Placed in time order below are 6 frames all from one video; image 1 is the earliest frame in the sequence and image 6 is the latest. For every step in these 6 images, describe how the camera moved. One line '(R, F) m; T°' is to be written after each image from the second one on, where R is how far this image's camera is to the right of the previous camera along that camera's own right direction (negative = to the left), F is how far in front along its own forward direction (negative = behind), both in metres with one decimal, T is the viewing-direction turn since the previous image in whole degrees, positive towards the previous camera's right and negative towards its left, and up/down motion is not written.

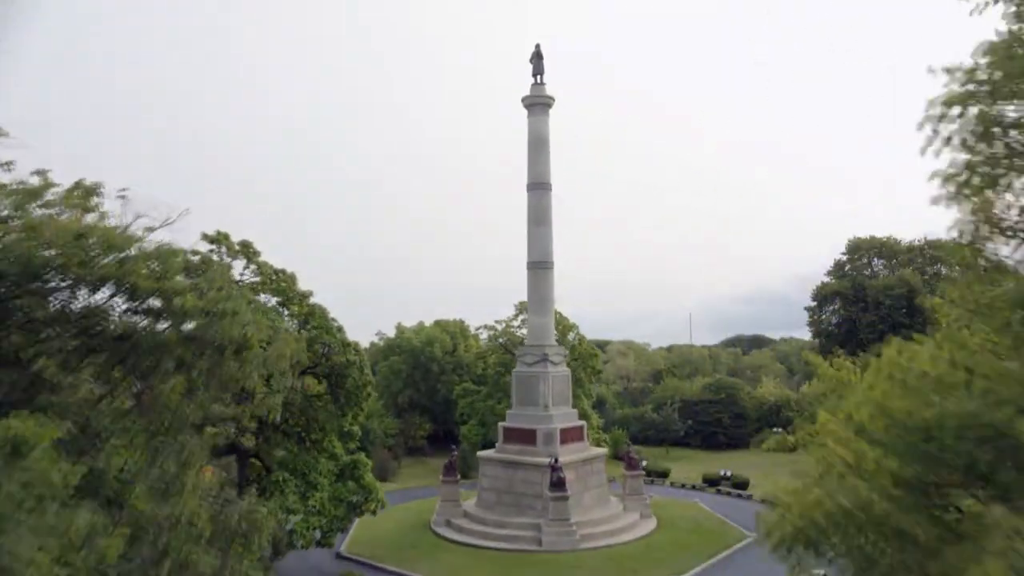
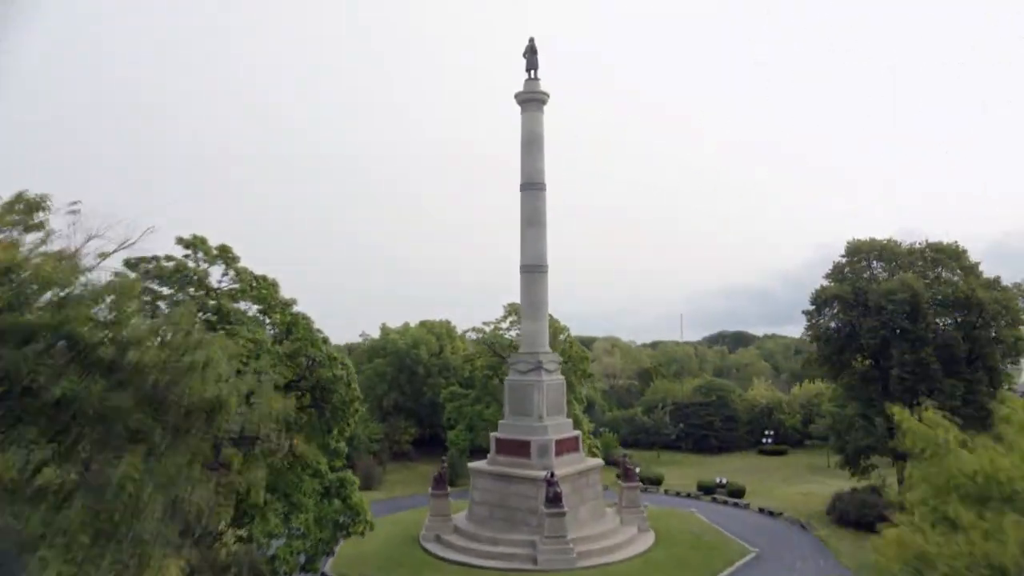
(-0.4, +1.1) m; +1°
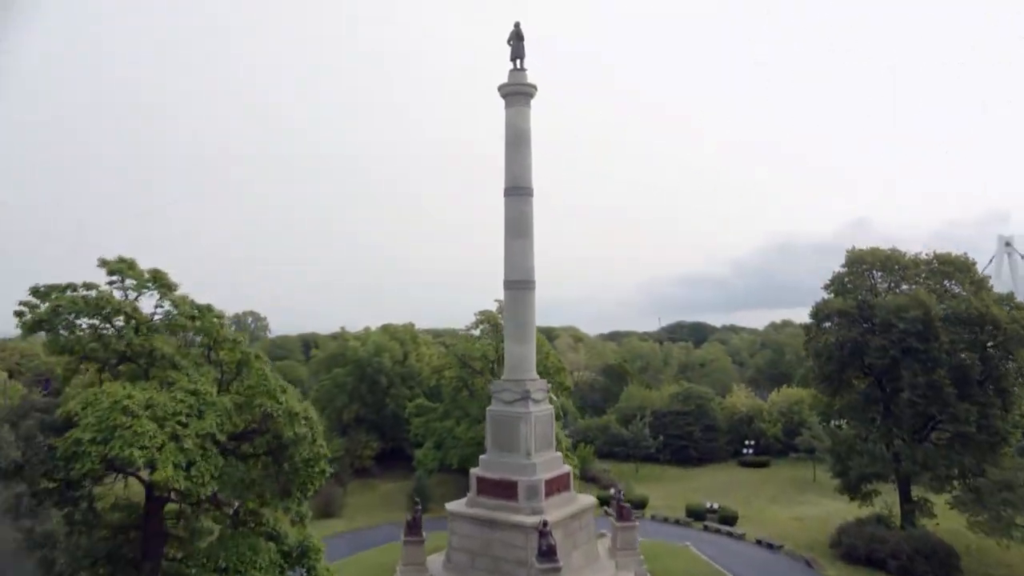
(-1.0, +3.0) m; +4°
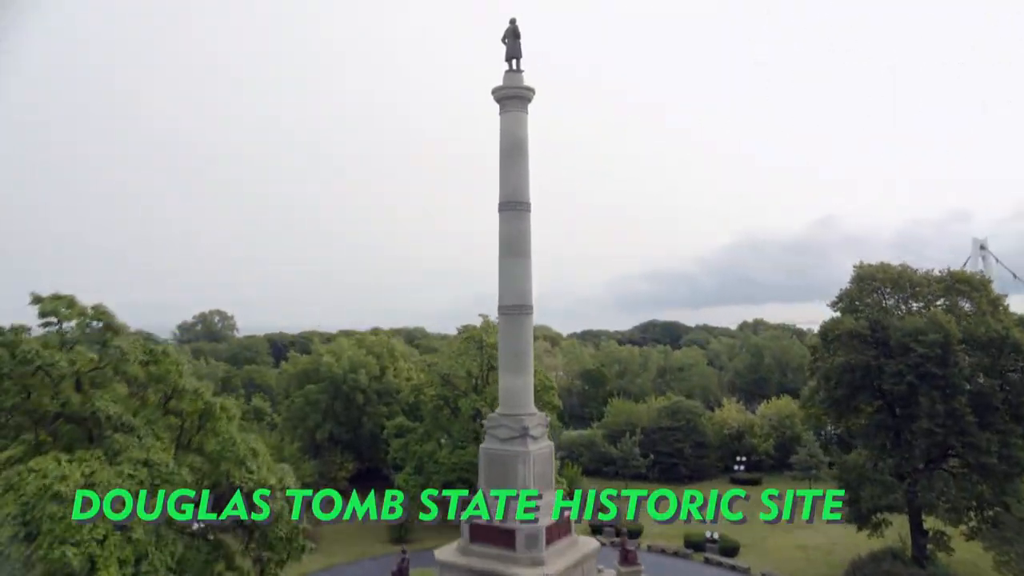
(-0.8, +2.2) m; +2°
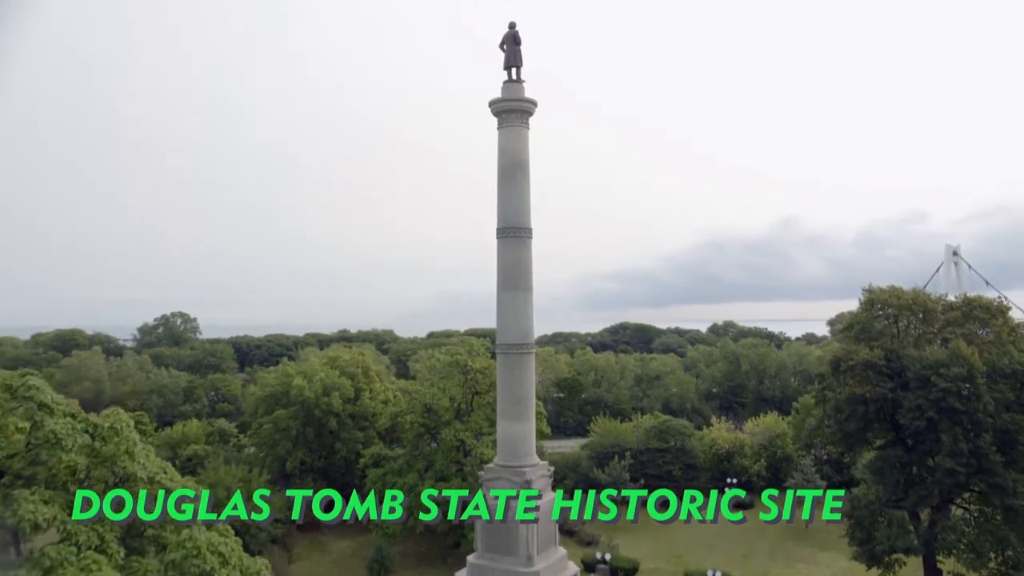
(-0.9, +2.2) m; +3°
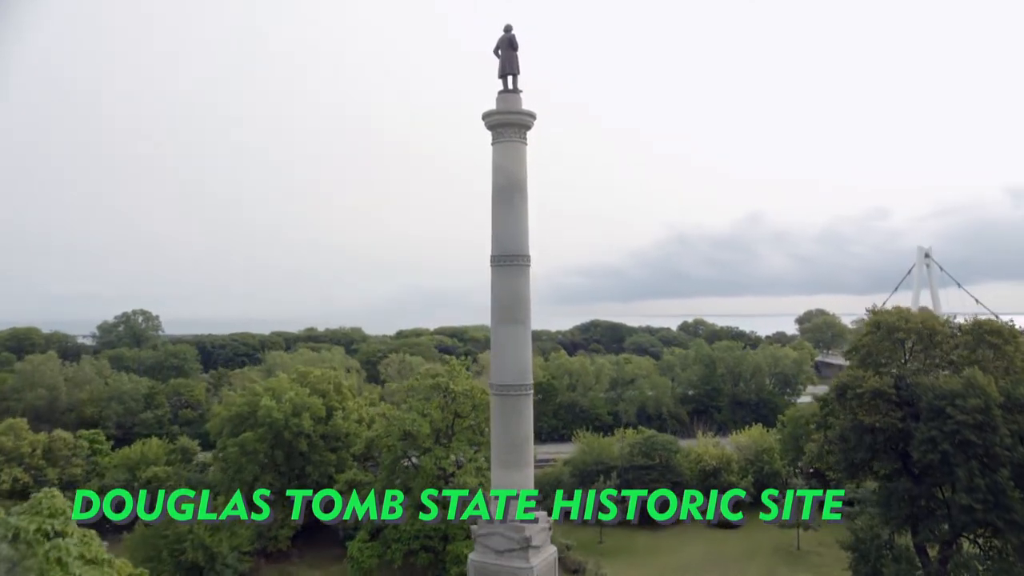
(-0.7, +1.9) m; +3°
